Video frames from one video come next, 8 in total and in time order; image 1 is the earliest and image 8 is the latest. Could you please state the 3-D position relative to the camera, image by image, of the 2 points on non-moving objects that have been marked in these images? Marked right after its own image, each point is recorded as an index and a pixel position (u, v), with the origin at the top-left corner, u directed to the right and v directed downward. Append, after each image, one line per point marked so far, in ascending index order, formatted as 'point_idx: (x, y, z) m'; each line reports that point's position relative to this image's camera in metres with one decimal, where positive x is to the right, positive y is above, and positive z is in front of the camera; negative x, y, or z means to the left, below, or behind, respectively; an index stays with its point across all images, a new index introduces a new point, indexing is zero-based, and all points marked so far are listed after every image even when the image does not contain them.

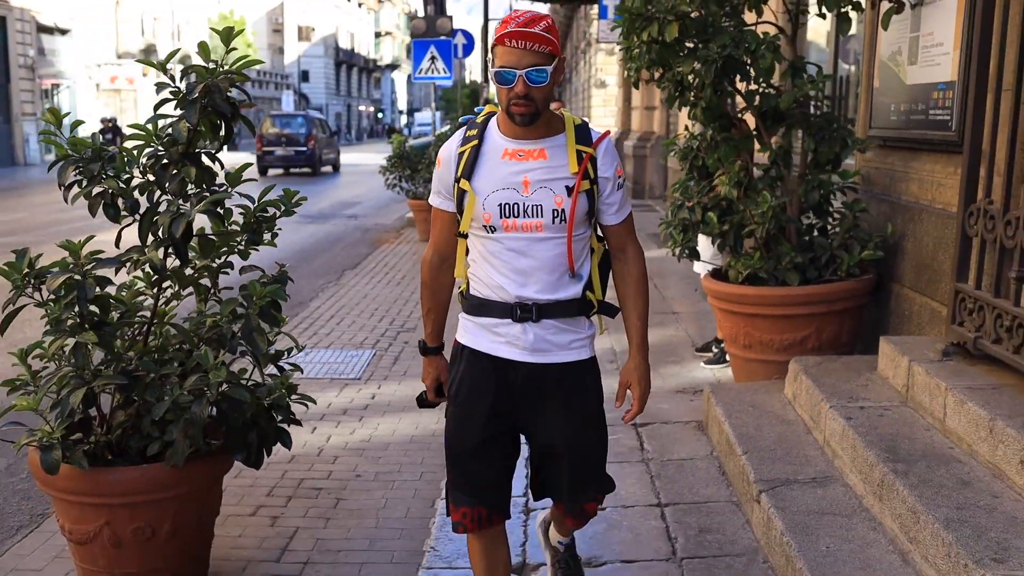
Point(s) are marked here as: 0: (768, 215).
0: (+1.1, +0.3, +4.7) m
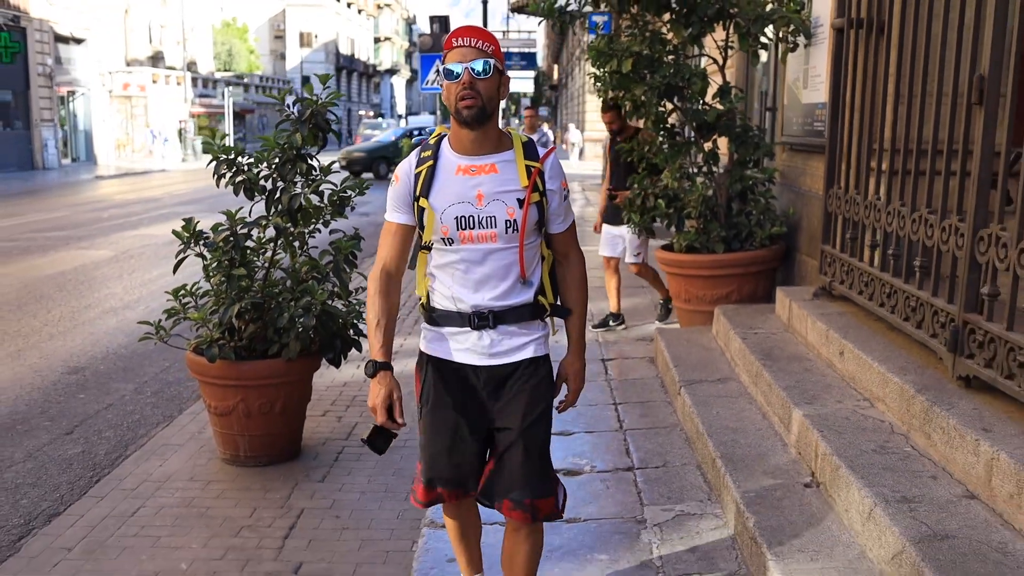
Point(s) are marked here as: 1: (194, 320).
0: (+1.1, +0.5, +6.3) m
1: (-1.4, -0.1, +4.6) m
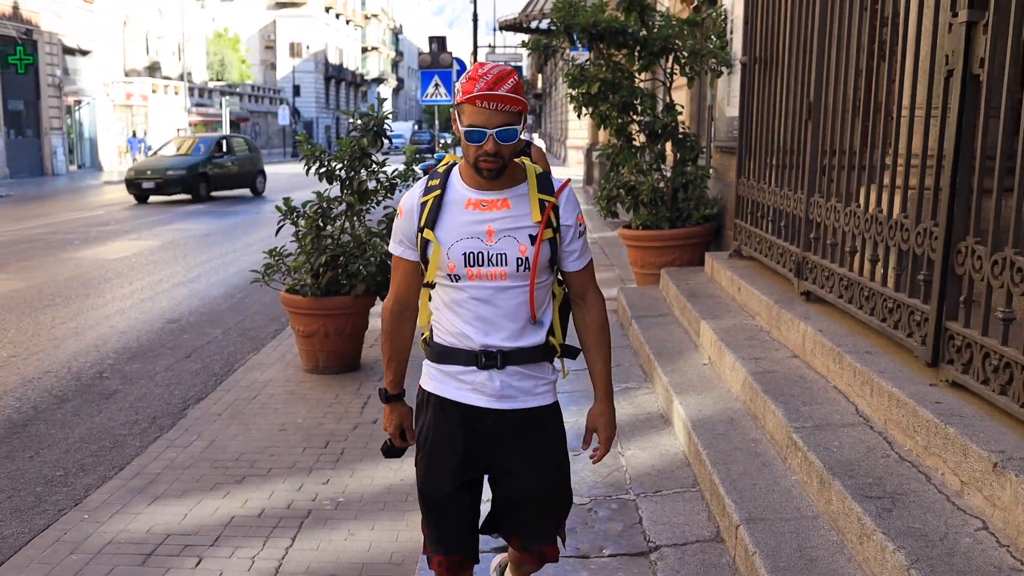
0: (+1.1, +0.8, +8.2) m
1: (-1.4, +0.1, +6.6) m
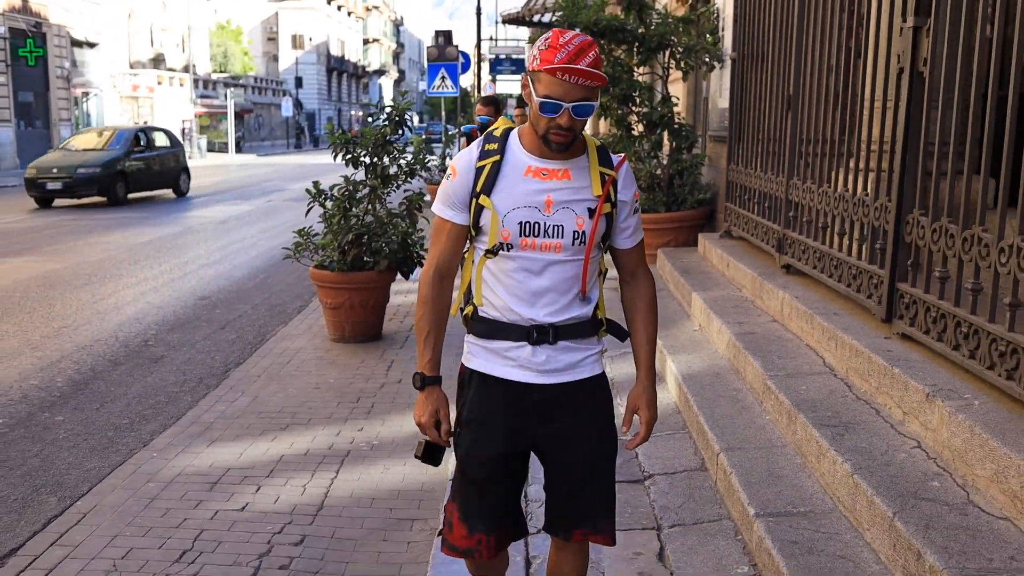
0: (+1.1, +0.9, +8.9) m
1: (-1.3, +0.3, +7.2) m
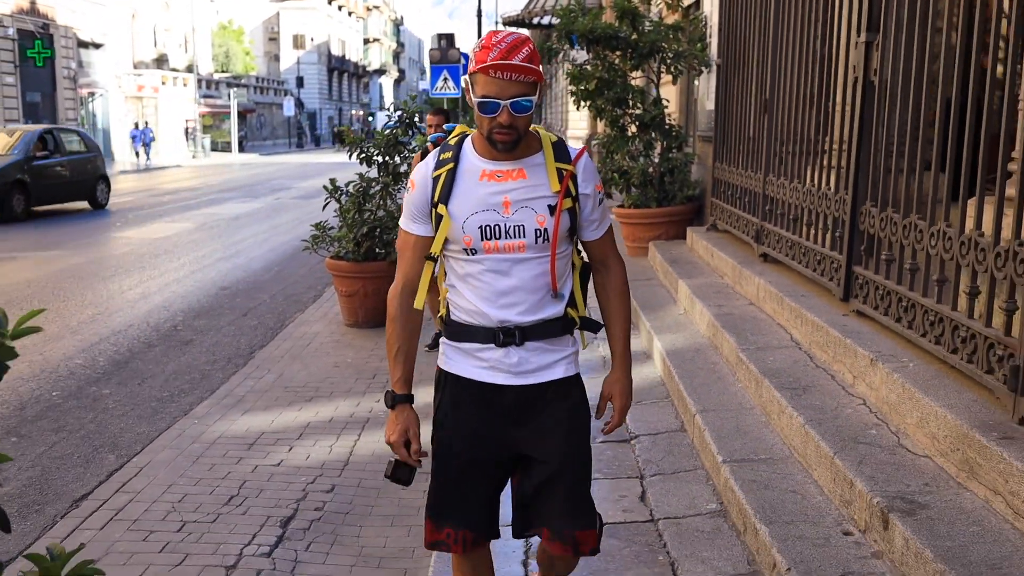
0: (+1.1, +1.0, +9.5) m
1: (-1.3, +0.4, +7.8) m
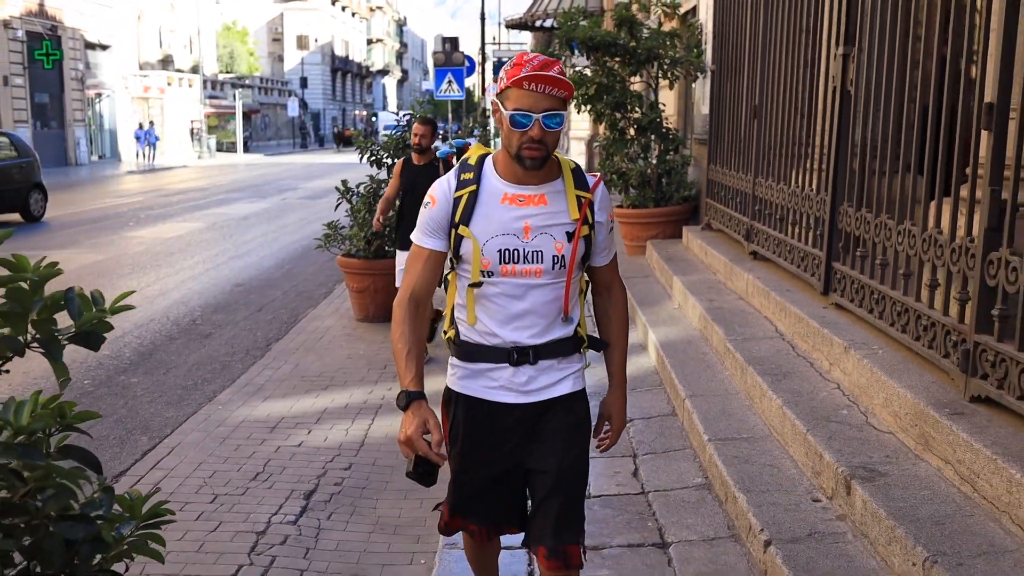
0: (+1.2, +1.0, +9.9) m
1: (-1.3, +0.4, +8.2) m
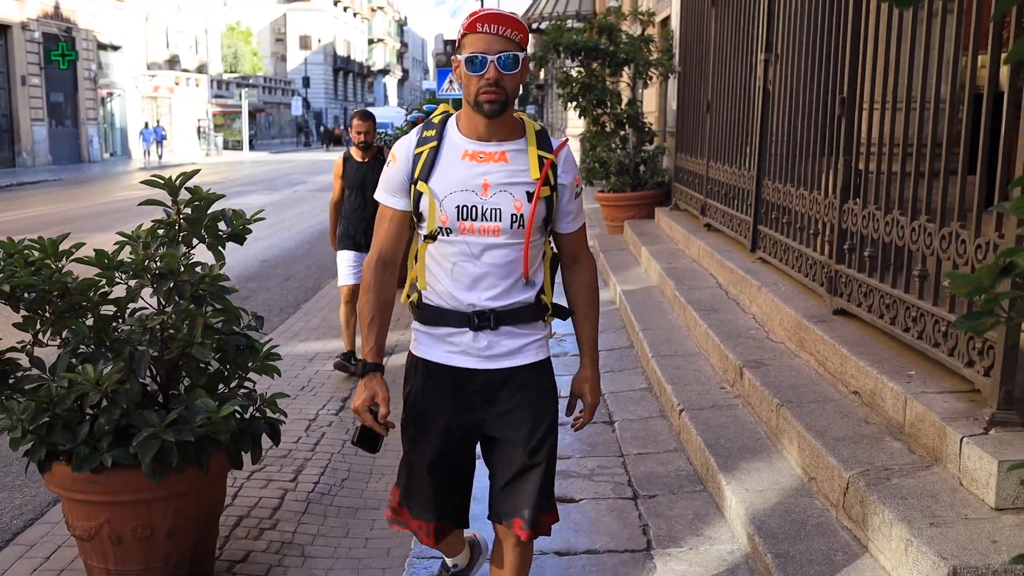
0: (+1.1, +1.3, +11.2) m
1: (-1.3, +0.6, +9.5) m
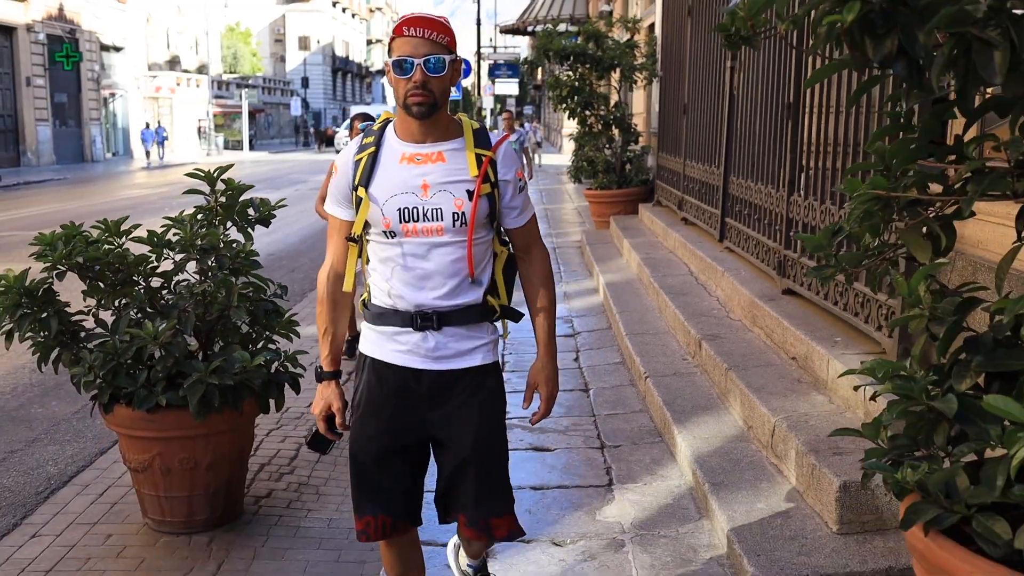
0: (+1.0, +1.4, +11.9) m
1: (-1.4, +0.7, +10.2) m
